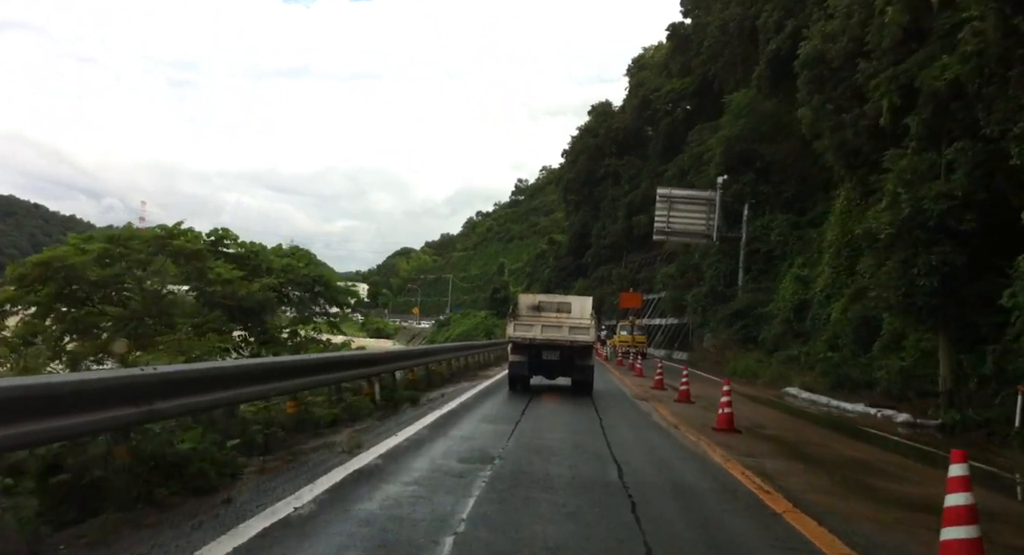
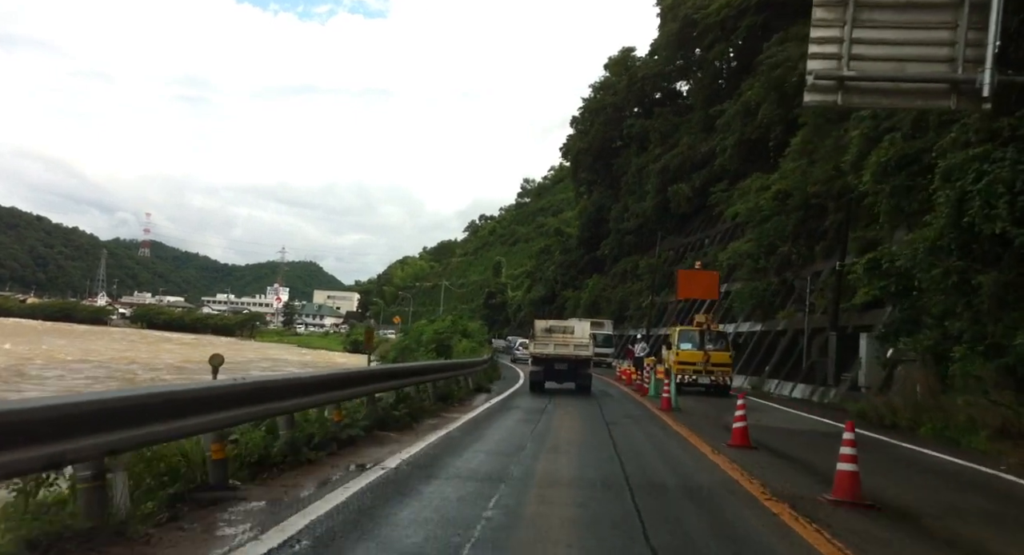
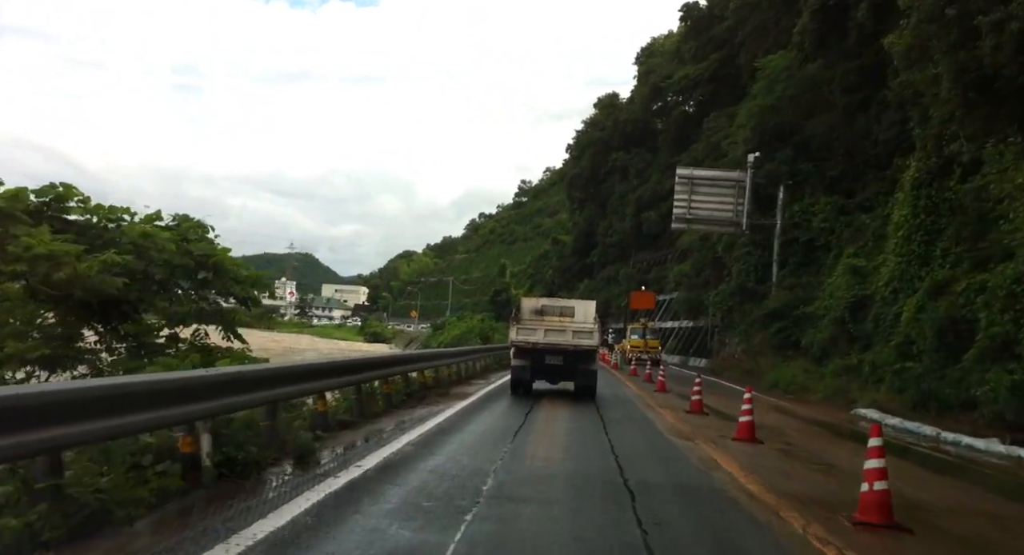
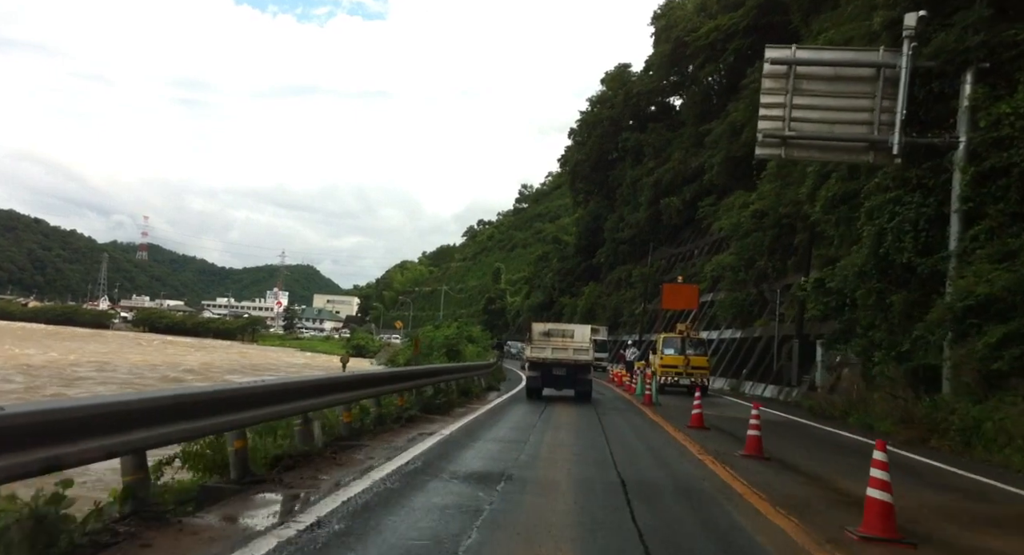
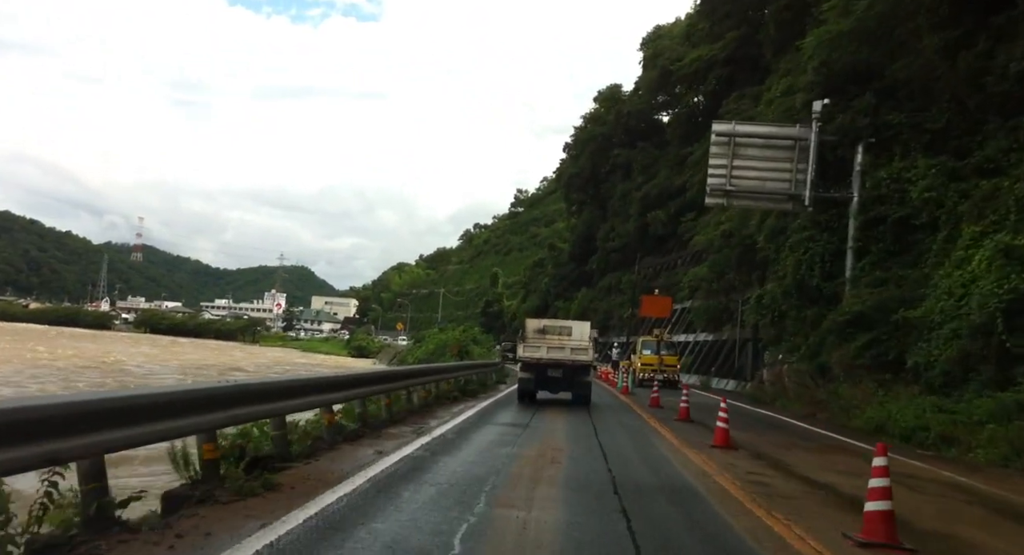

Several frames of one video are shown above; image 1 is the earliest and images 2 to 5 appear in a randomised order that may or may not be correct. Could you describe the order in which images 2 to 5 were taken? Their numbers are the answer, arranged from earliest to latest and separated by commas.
3, 5, 4, 2
